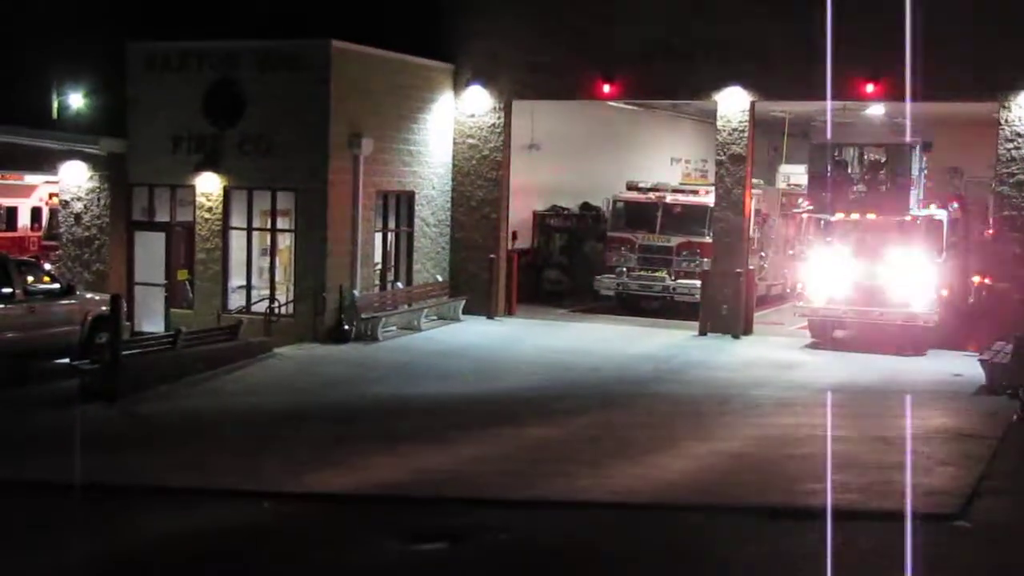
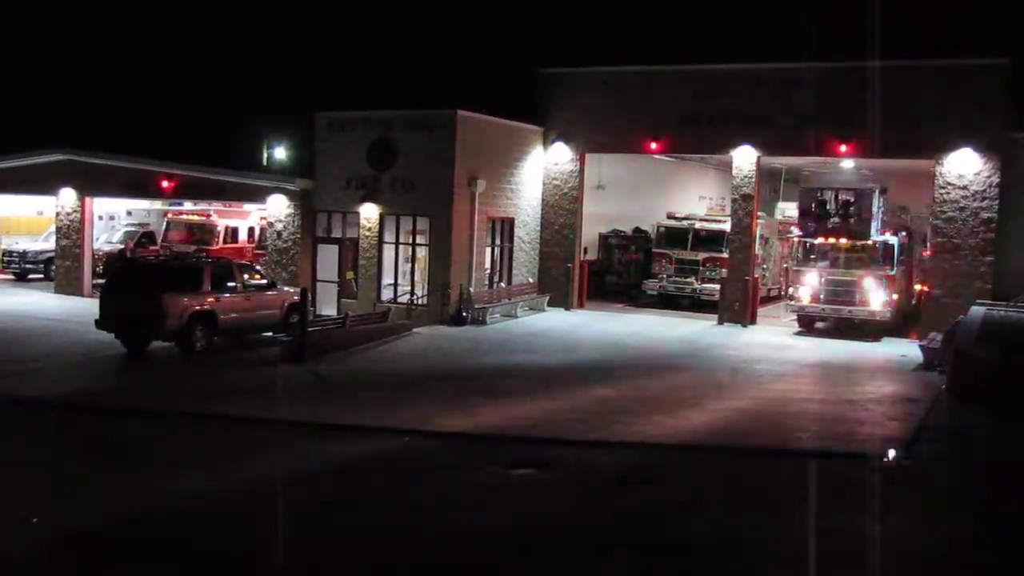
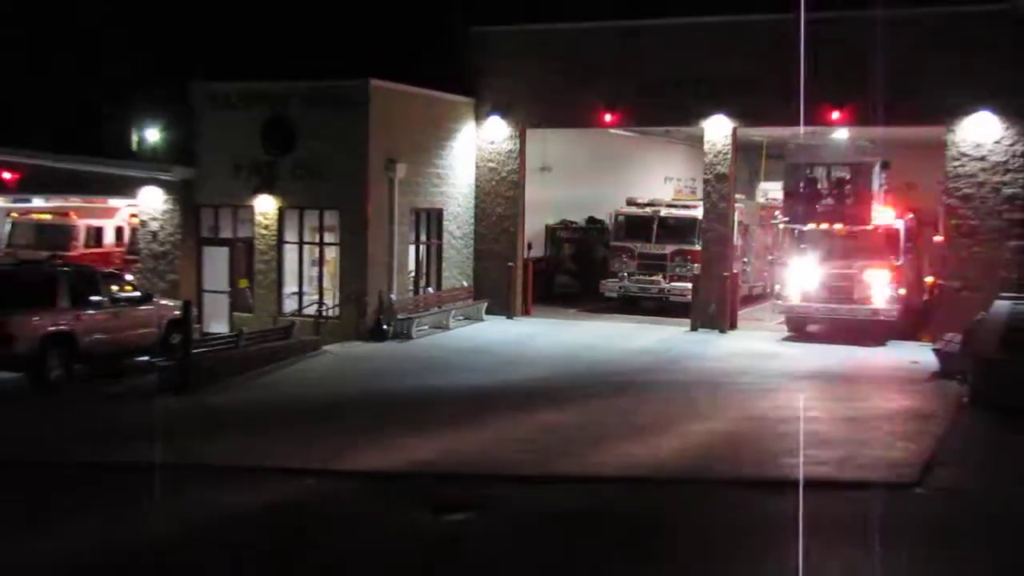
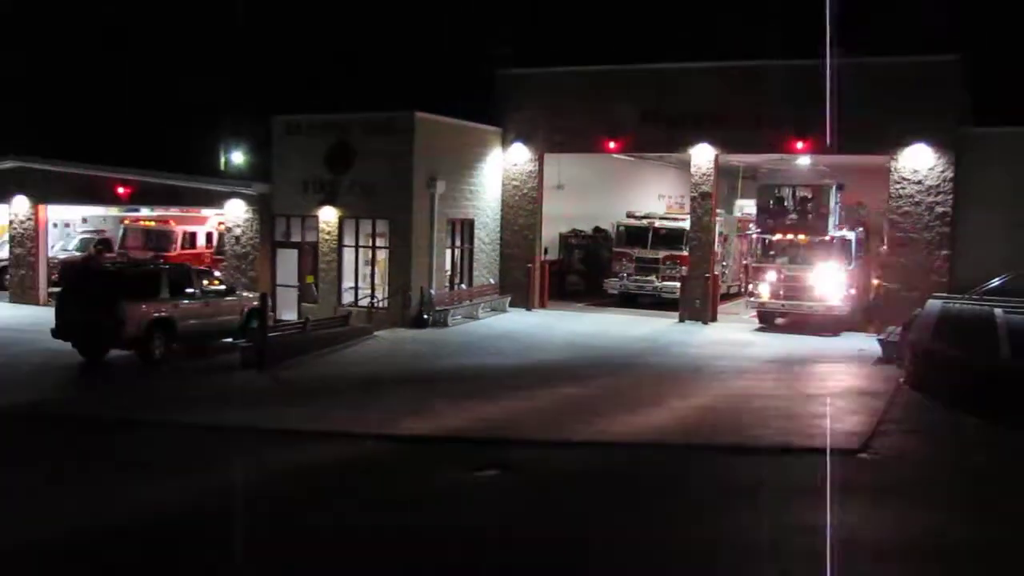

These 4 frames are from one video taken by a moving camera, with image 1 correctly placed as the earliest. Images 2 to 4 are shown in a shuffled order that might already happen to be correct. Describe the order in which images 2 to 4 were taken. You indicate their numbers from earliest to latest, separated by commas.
3, 4, 2
